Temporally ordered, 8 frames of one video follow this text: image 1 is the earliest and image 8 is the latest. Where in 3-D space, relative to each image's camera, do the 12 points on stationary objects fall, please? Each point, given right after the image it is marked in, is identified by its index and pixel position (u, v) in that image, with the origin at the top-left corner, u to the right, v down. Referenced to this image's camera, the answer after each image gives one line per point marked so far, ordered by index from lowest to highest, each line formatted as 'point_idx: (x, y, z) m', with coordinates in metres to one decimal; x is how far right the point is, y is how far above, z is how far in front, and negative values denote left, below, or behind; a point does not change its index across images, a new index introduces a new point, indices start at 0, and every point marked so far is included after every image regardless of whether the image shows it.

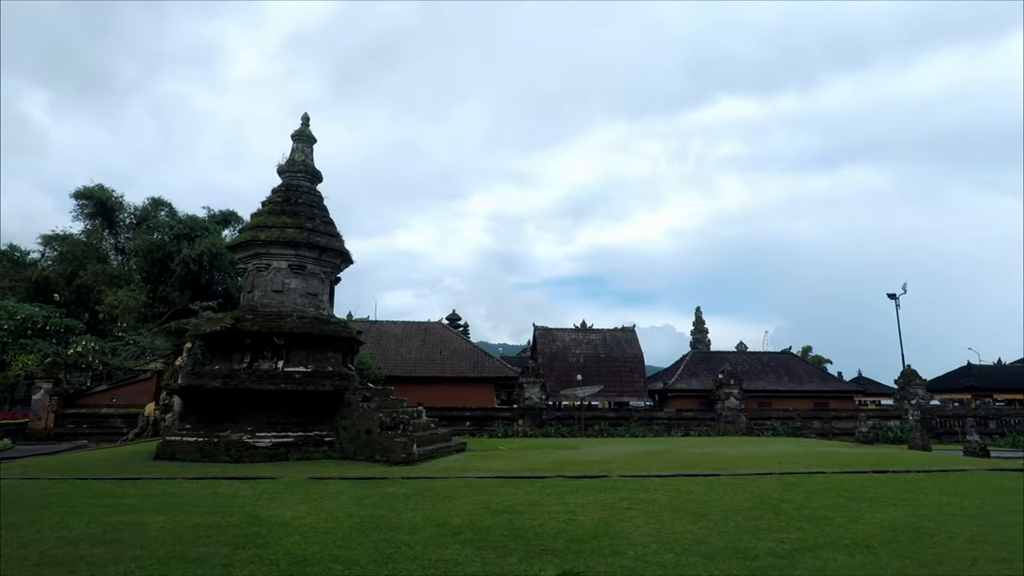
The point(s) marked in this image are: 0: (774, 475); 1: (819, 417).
0: (+4.0, -2.9, +8.9) m
1: (+10.0, -4.2, +18.6) m
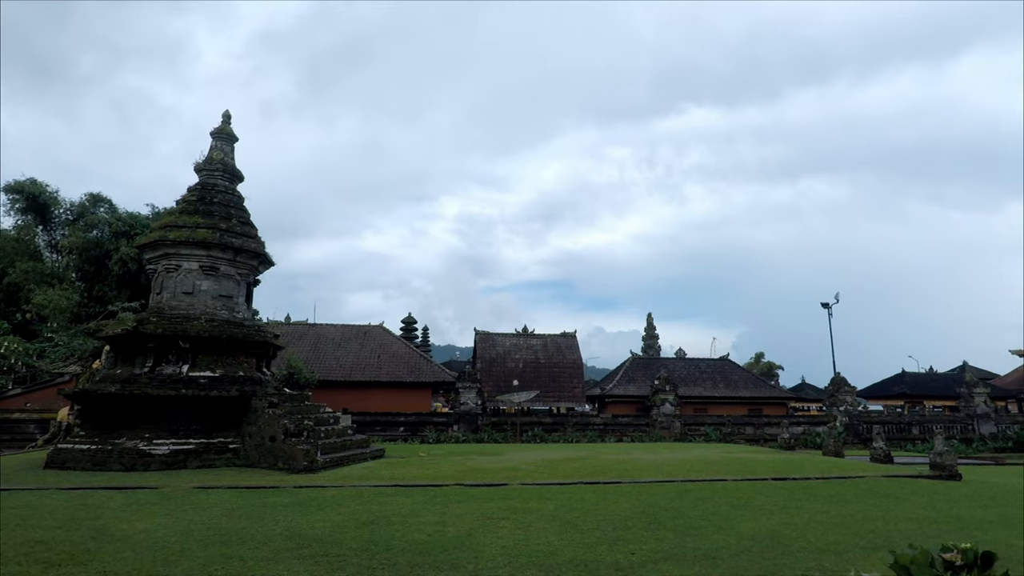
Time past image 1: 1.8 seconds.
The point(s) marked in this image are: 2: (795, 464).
0: (+2.5, -3.0, +9.0) m
1: (+7.9, -4.5, +19.0) m
2: (+5.6, -3.5, +11.4) m
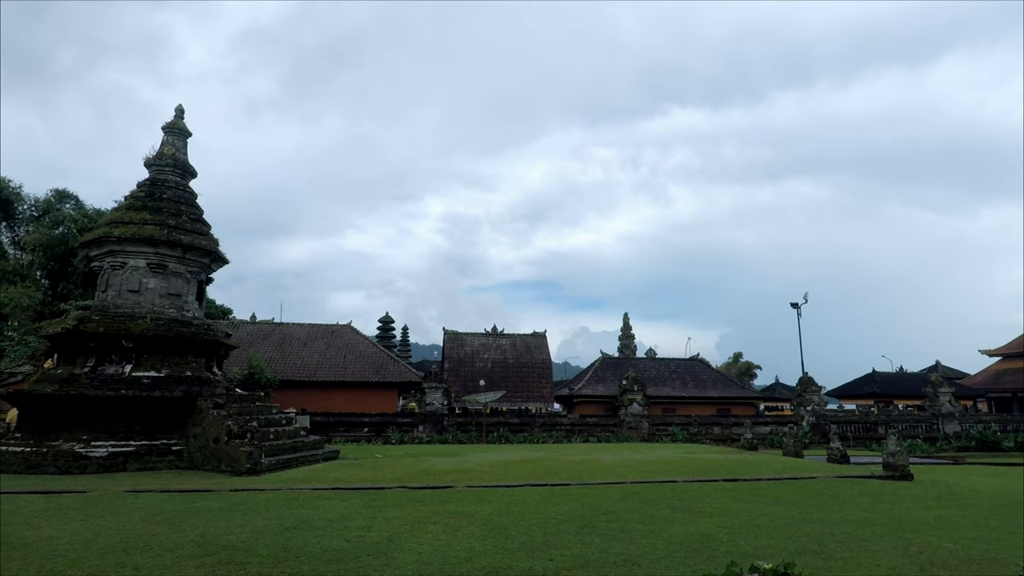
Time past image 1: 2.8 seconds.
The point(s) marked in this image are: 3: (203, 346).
0: (+1.7, -3.0, +8.9) m
1: (+6.9, -4.5, +19.0) m
2: (+4.7, -3.5, +11.4) m
3: (-6.0, -1.1, +11.2) m
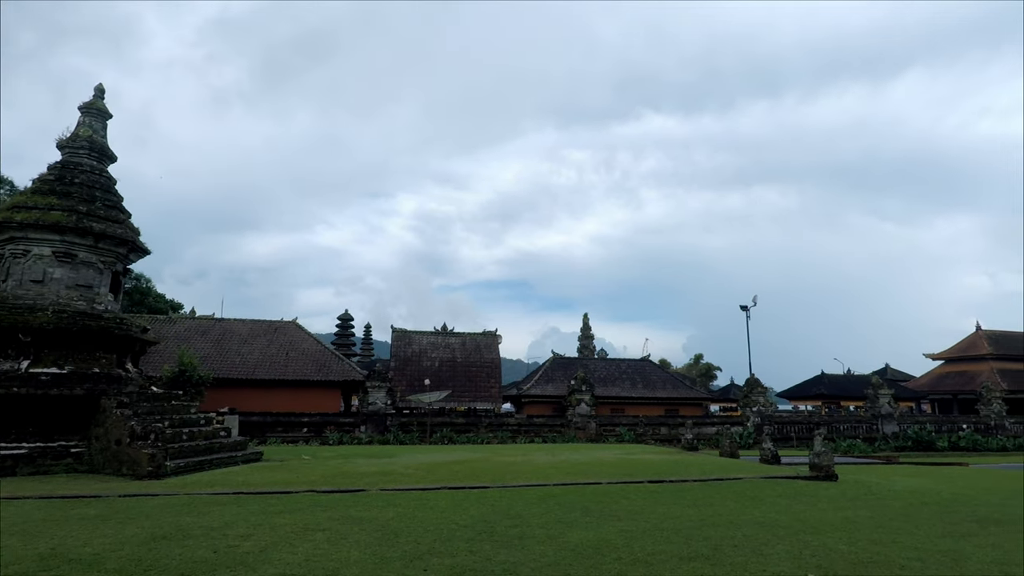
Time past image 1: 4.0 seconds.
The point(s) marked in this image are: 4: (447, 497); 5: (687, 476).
0: (+0.5, -3.0, +8.7) m
1: (+5.1, -4.5, +19.1) m
2: (+3.3, -3.5, +11.3) m
3: (-7.3, -1.0, +10.6) m
4: (-0.9, -2.8, +7.6) m
5: (+3.1, -3.3, +10.2) m
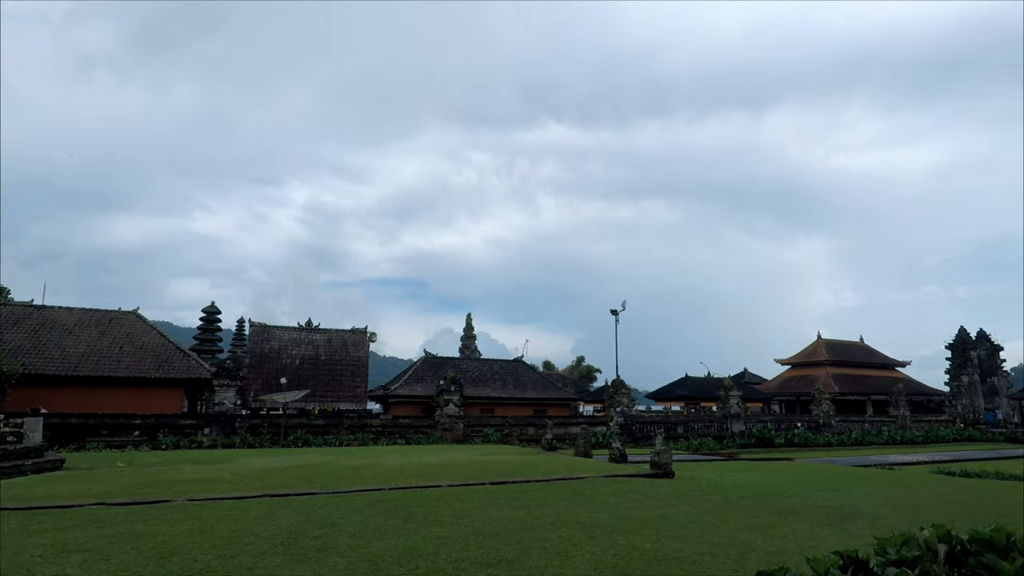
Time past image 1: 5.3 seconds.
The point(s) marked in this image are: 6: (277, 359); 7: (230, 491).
0: (-1.9, -2.9, +8.2) m
1: (+0.7, -4.6, +19.3) m
2: (+0.4, -3.5, +11.3) m
3: (-9.9, -0.6, +8.7) m
4: (-3.0, -2.6, +7.0) m
5: (+0.4, -3.3, +10.2) m
6: (-7.6, -2.3, +18.8) m
7: (-4.0, -2.9, +8.2) m
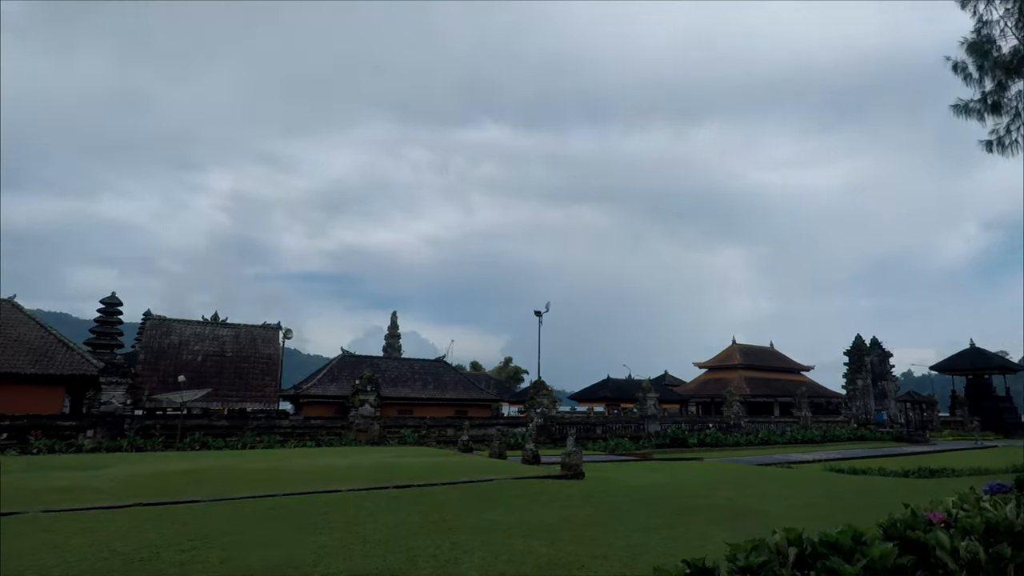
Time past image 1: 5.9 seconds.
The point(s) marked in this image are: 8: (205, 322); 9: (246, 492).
0: (-3.2, -2.8, +7.7) m
1: (-2.0, -4.5, +19.0) m
2: (-1.3, -3.4, +11.0) m
3: (-11.1, -0.3, +7.3) m
4: (-4.2, -2.5, +6.3) m
5: (-1.2, -3.3, +9.9) m
6: (-10.2, -2.1, +17.6) m
7: (-5.3, -2.7, +7.4) m
8: (-10.0, -1.1, +18.9) m
9: (-3.8, -2.9, +8.2) m
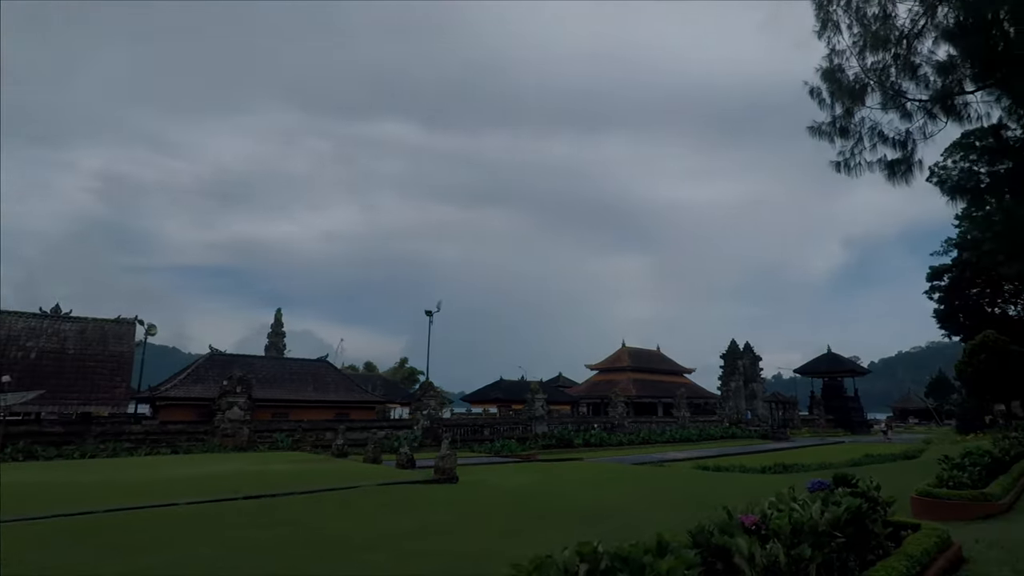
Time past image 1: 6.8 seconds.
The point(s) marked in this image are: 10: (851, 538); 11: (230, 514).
0: (-5.0, -2.6, +6.7) m
1: (-5.7, -4.4, +18.0) m
2: (-3.7, -3.3, +10.3) m
3: (-12.6, +0.1, +5.0) m
4: (-5.7, -2.3, +5.2) m
5: (-3.3, -3.2, +9.2) m
6: (-13.4, -1.7, +15.3) m
7: (-6.9, -2.5, +6.1) m
8: (-13.5, -0.8, +16.6) m
9: (-5.6, -2.7, +7.1) m
10: (+2.3, -1.7, +4.0) m
11: (-3.5, -2.8, +7.1) m
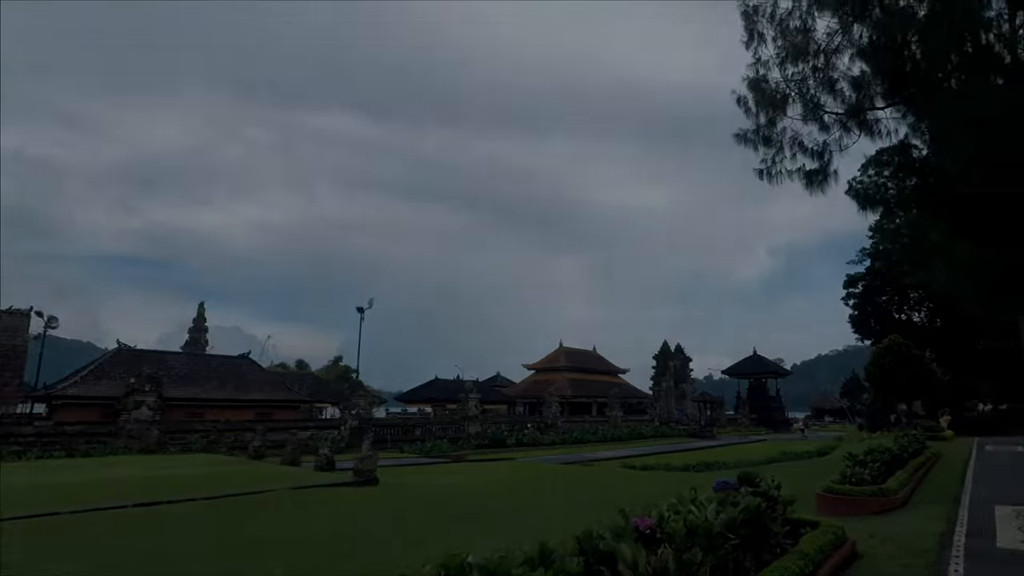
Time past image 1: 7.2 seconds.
0: (-5.9, -2.5, +6.0) m
1: (-7.8, -4.2, +17.1) m
2: (-5.0, -3.2, +9.7) m
3: (-13.3, +0.4, +3.5) m
4: (-6.4, -2.1, +4.4) m
5: (-4.6, -3.1, +8.6) m
6: (-15.2, -1.4, +13.6) m
7: (-7.8, -2.3, +5.1) m
8: (-15.3, -0.4, +15.0) m
9: (-6.5, -2.6, +6.3) m
10: (+1.6, -1.7, +4.0) m
11: (-4.5, -2.6, +6.5) m
